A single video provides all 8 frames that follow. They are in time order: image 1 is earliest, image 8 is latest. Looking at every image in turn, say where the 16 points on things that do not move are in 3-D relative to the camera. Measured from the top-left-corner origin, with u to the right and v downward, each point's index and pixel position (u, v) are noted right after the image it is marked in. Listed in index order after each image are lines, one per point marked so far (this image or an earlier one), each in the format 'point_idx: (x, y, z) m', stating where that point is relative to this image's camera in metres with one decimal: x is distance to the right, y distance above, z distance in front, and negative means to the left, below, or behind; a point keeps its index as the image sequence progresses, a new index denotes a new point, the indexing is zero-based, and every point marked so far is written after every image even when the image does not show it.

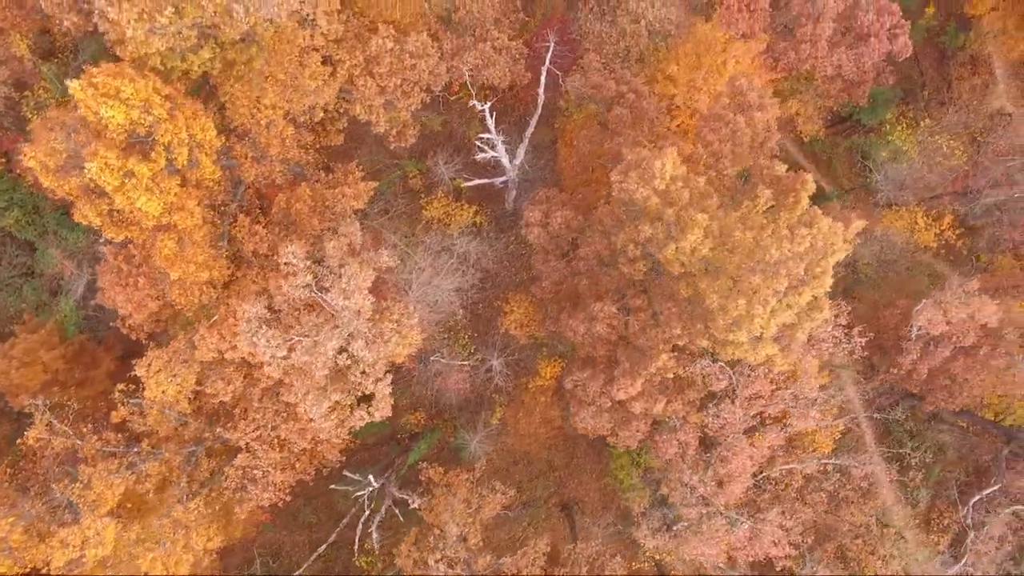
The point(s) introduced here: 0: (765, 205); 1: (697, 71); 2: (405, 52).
0: (+4.7, +1.5, +15.3) m
1: (+4.4, +5.2, +19.3) m
2: (-2.4, +5.4, +19.0) m
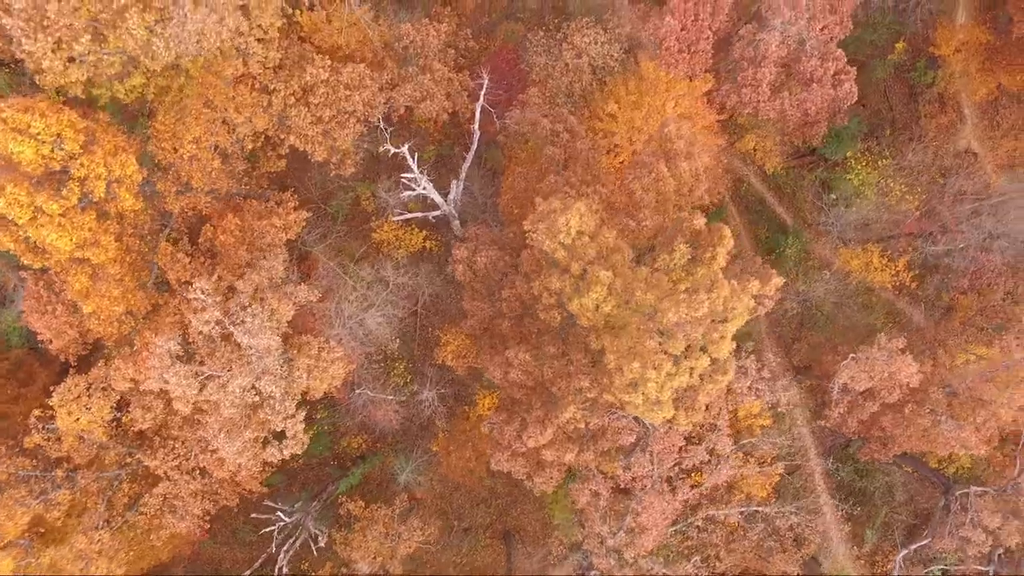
0: (+3.1, +0.5, +15.1) m
1: (+2.9, +4.2, +19.1) m
2: (-3.9, +4.7, +18.9) m
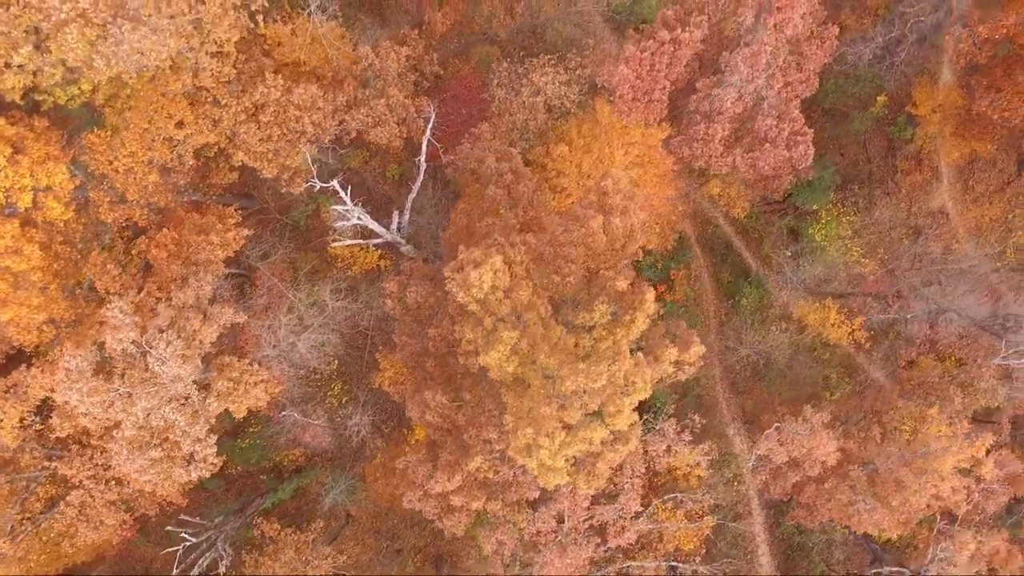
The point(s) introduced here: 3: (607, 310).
0: (+1.5, -0.6, +15.0) m
1: (+1.7, +3.1, +18.9) m
2: (-5.0, +4.2, +18.8) m
3: (+1.7, -0.4, +15.2) m
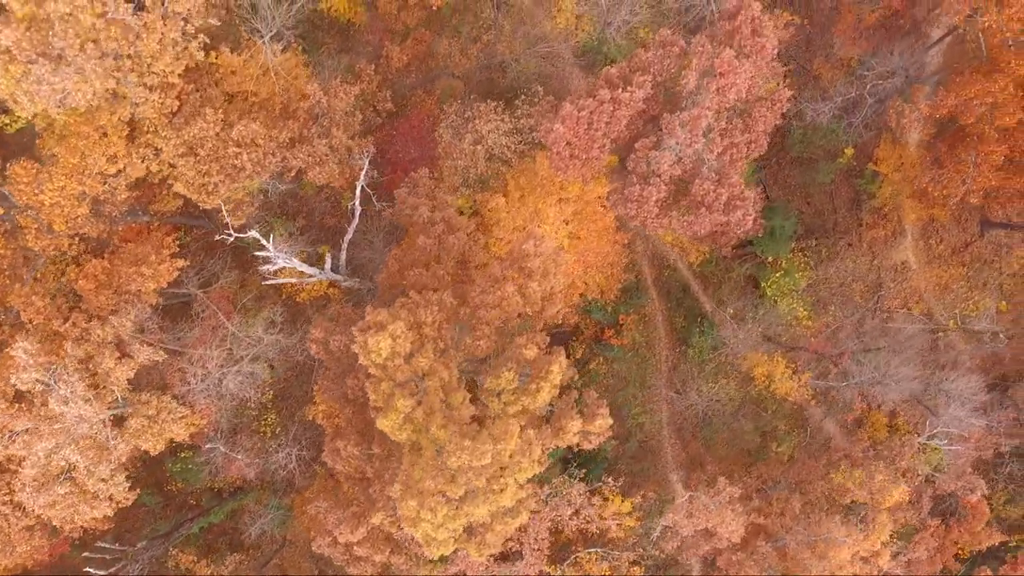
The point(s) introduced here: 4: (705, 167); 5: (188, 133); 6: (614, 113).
0: (-0.2, -1.9, +15.0) m
1: (+0.2, +1.9, +18.8) m
2: (-6.4, +3.4, +18.8) m
3: (0.0, -1.6, +15.2) m
4: (+4.4, +2.7, +18.5) m
5: (-7.2, +3.5, +18.5) m
6: (+2.2, +3.8, +17.9) m
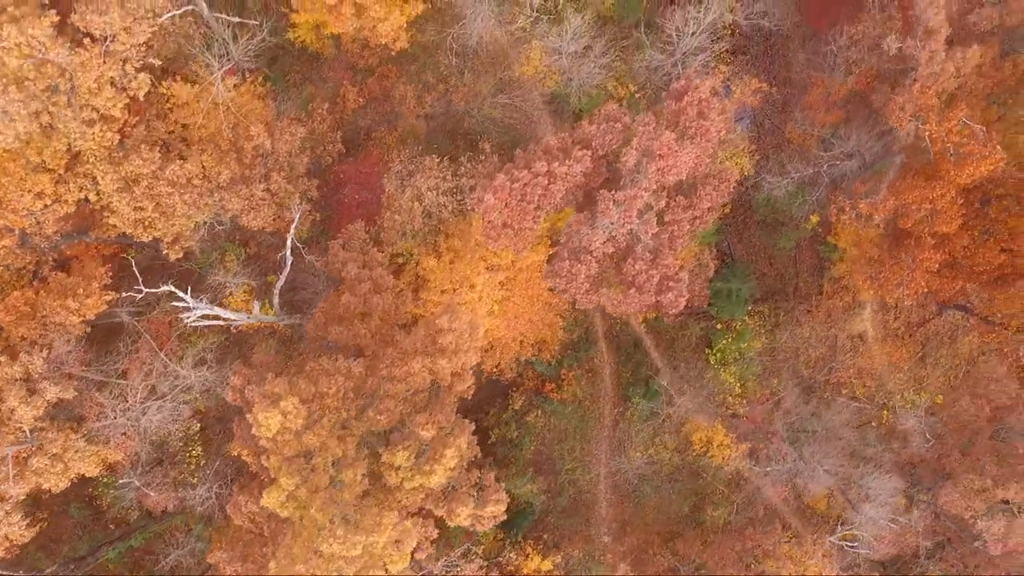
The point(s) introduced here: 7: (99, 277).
0: (-2.2, -3.3, +14.9) m
1: (-1.3, +0.4, +18.7) m
2: (-7.8, +2.5, +18.7) m
3: (-1.9, -3.1, +15.1) m
4: (+2.8, +0.9, +18.3) m
5: (-8.7, +2.7, +18.5) m
6: (+0.8, +2.2, +17.7) m
7: (-9.5, +0.2, +19.1) m
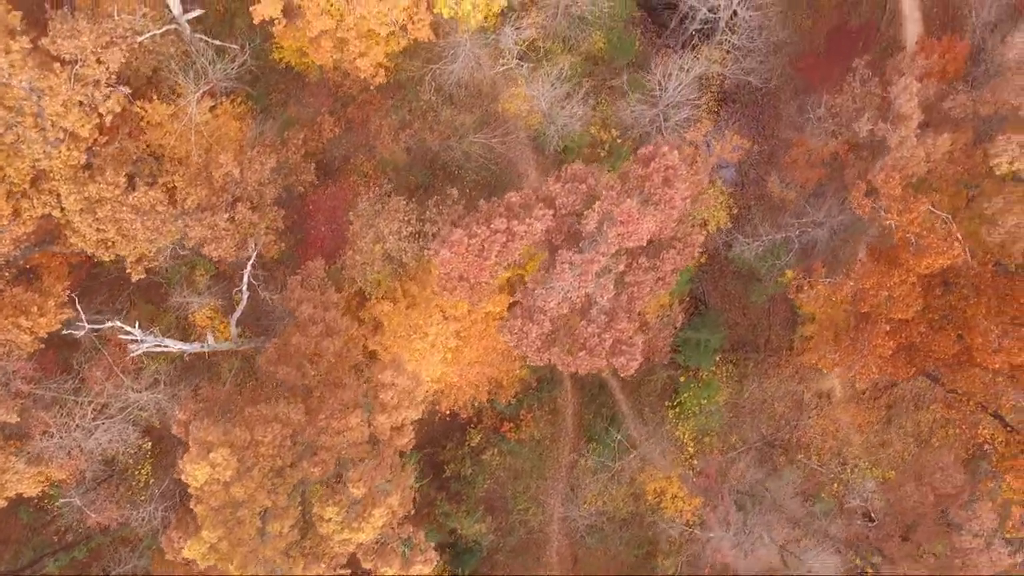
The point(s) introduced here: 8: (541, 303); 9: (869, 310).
0: (-3.5, -4.3, +14.9) m
1: (-2.4, -0.6, +18.7) m
2: (-8.7, +1.9, +18.7) m
3: (-3.2, -4.1, +15.1) m
4: (+1.8, -0.5, +18.3) m
5: (-9.5, +2.2, +18.4) m
6: (-0.1, +1.0, +17.7) m
7: (-10.5, -0.2, +19.1) m
8: (+0.6, -0.3, +18.1) m
9: (+7.9, -0.5, +18.3) m
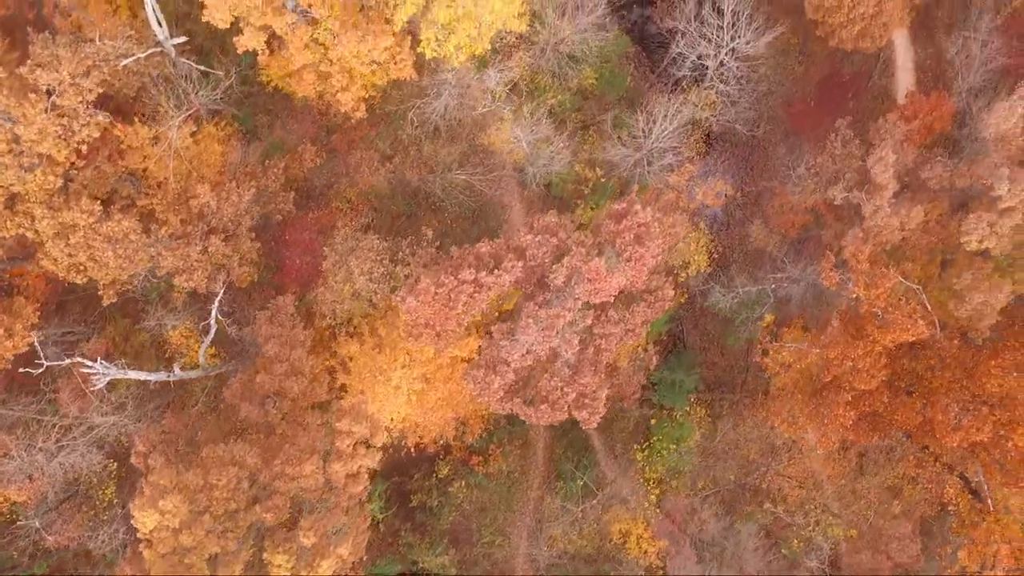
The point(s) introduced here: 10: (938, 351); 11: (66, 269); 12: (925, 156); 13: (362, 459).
0: (-4.4, -5.2, +15.0) m
1: (-3.1, -1.6, +18.7) m
2: (-9.3, +1.3, +18.8) m
3: (-4.2, -5.0, +15.2) m
4: (+1.1, -1.6, +18.3) m
5: (-10.1, +1.6, +18.5) m
6: (-0.8, -0.1, +17.7) m
7: (-11.3, -0.7, +19.1) m
8: (-0.1, -1.4, +18.1) m
9: (+7.1, -2.0, +18.3) m
10: (+9.3, -1.4, +18.1) m
11: (-10.4, +0.5, +19.2) m
12: (+9.7, +3.1, +19.5) m
13: (-3.0, -3.4, +16.5) m
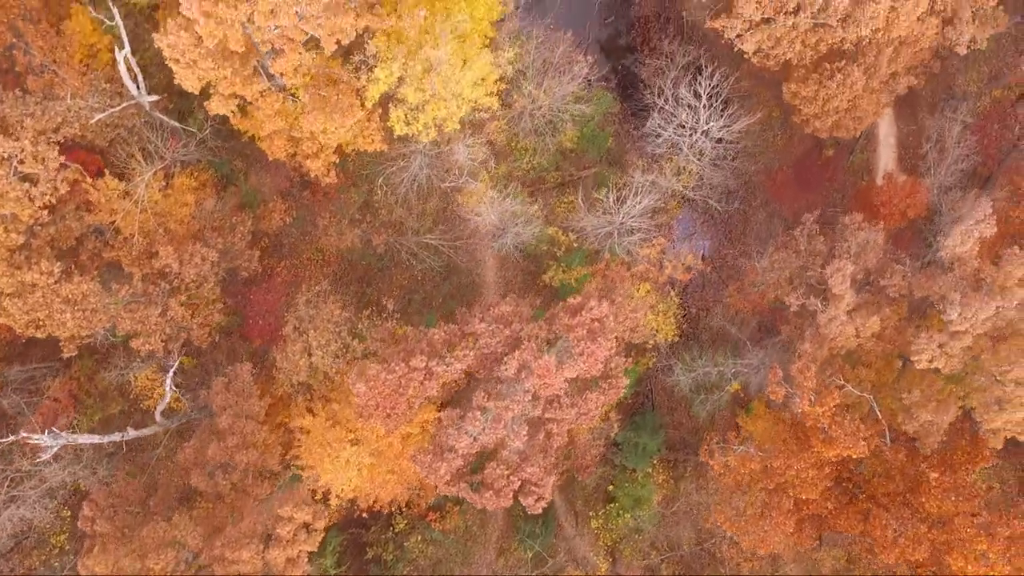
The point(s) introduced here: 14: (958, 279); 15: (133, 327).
0: (-5.8, -6.9, +15.1) m
1: (-4.3, -3.3, +18.8) m
2: (-10.3, -0.1, +18.8) m
3: (-5.5, -6.7, +15.3) m
4: (-0.1, -3.6, +18.4) m
5: (-11.0, +0.2, +18.5) m
6: (-1.9, -2.0, +17.8) m
7: (-12.3, -2.0, +19.2) m
8: (-1.2, -3.3, +18.2) m
9: (+5.9, -4.3, +18.4) m
10: (+8.2, -3.8, +18.2) m
11: (-11.4, -0.9, +19.3) m
12: (+8.8, +0.7, +19.5) m
13: (-4.2, -5.2, +16.6) m
14: (+9.4, +0.2, +17.4) m
15: (-9.0, -0.9, +19.8) m
